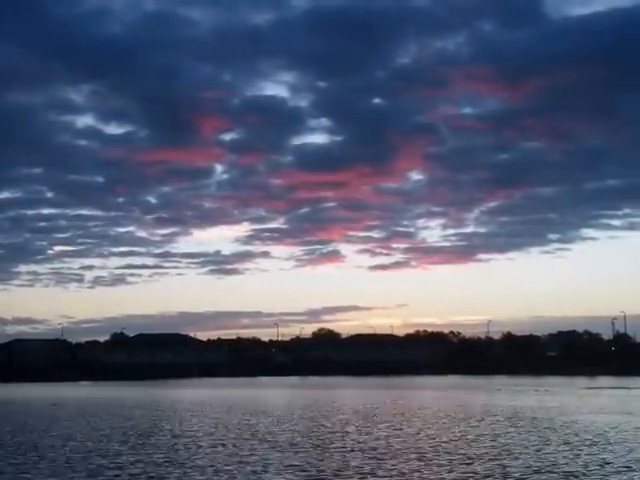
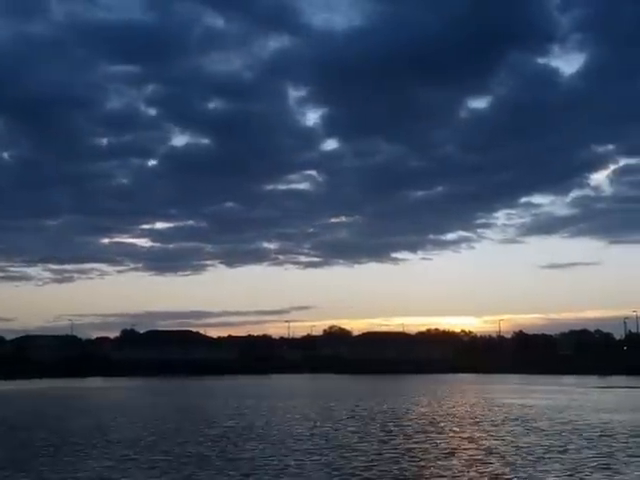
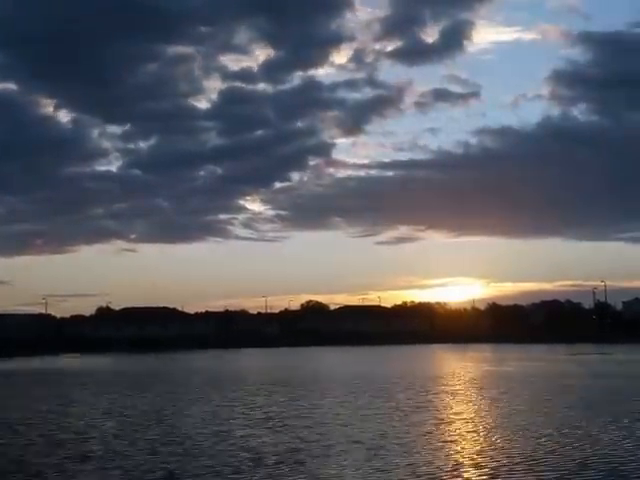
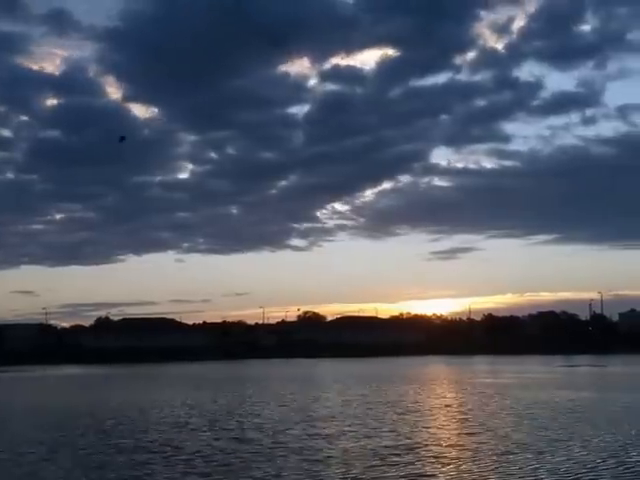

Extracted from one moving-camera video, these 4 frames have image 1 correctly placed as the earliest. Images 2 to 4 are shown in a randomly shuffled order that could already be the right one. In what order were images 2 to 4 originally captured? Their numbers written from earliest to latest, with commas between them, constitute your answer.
2, 4, 3
